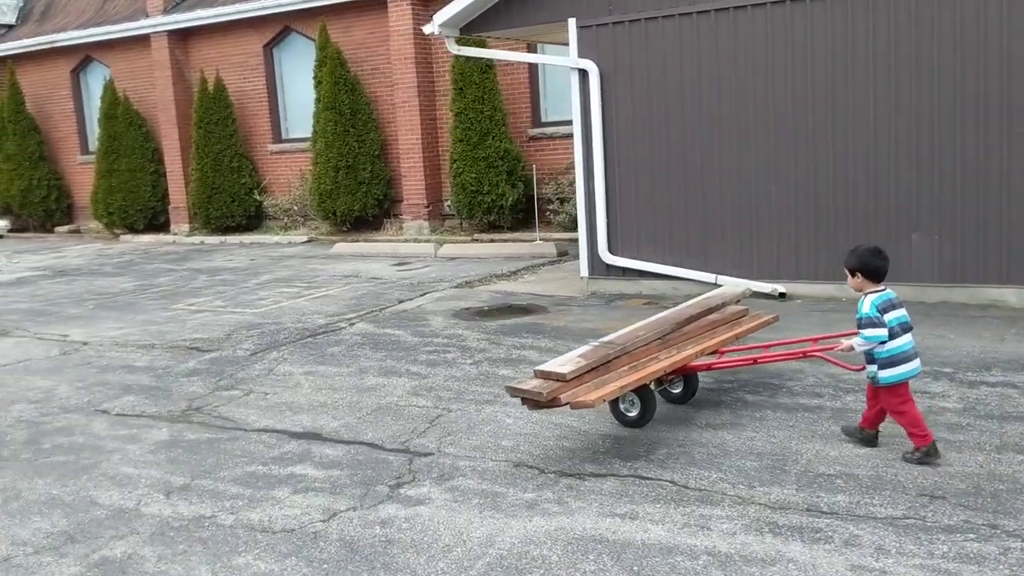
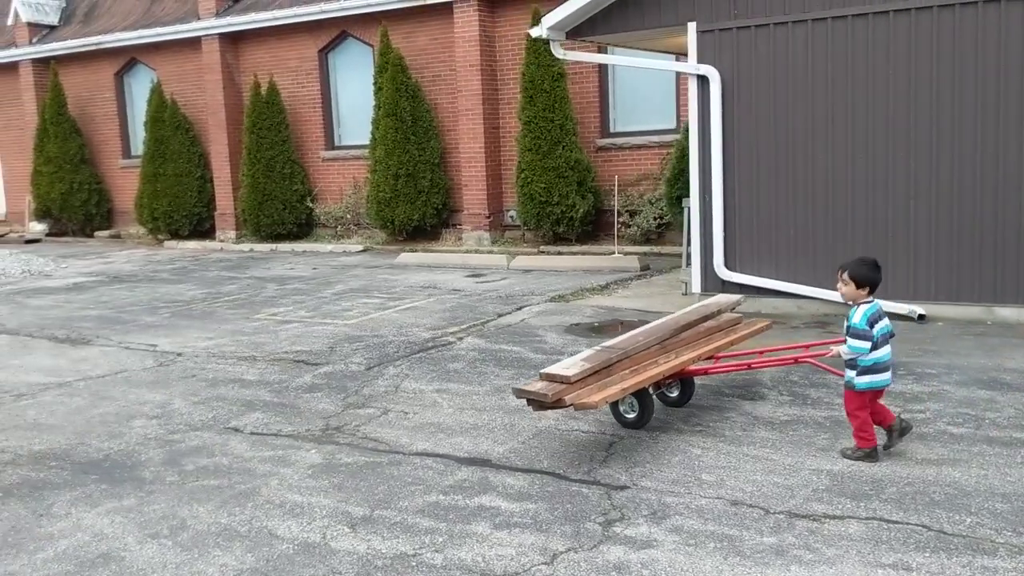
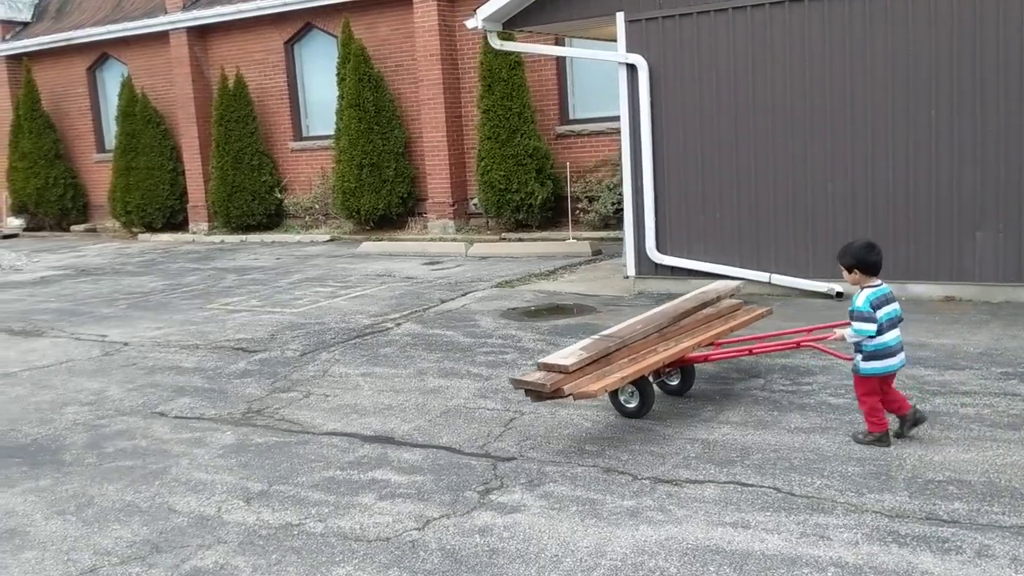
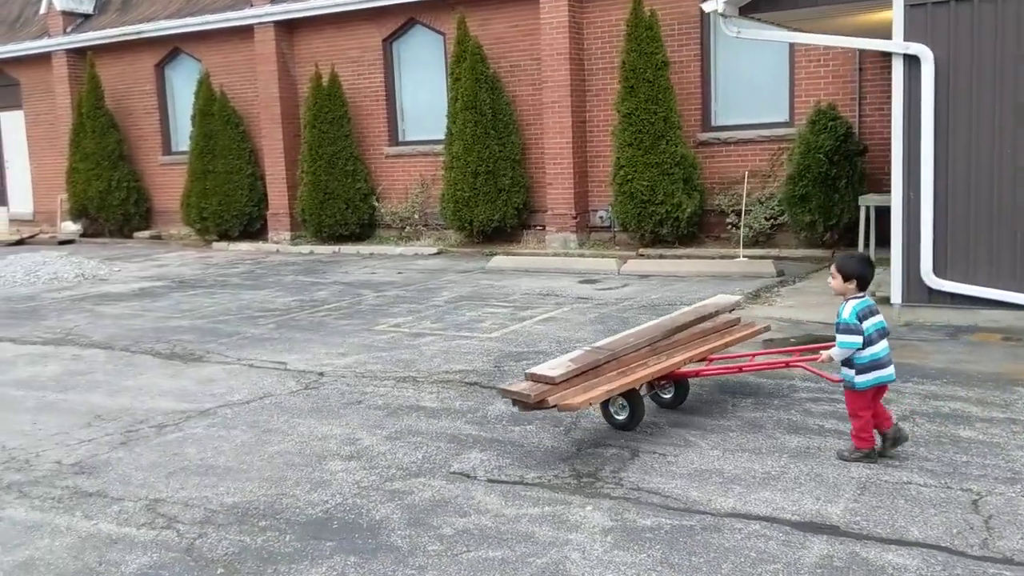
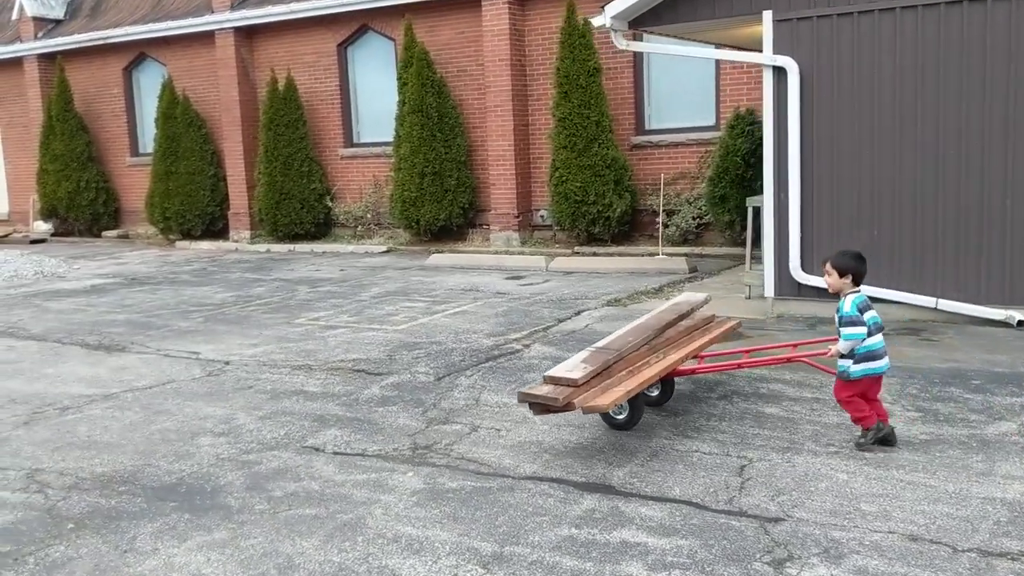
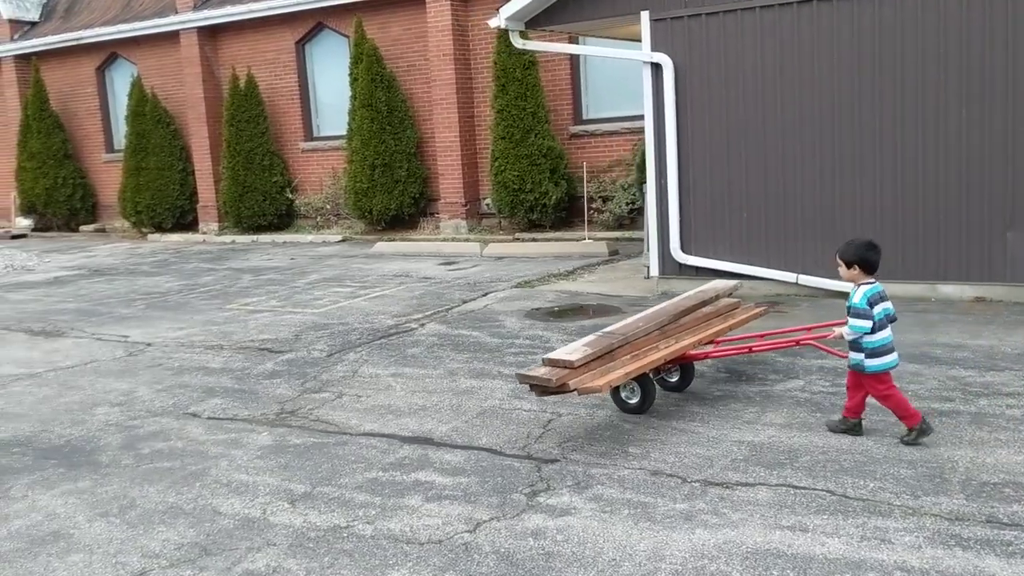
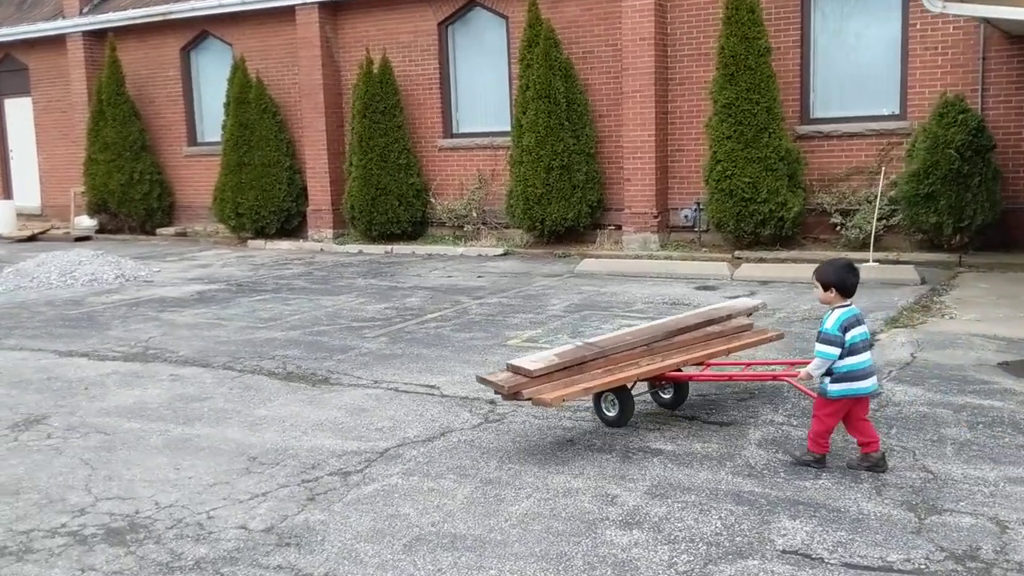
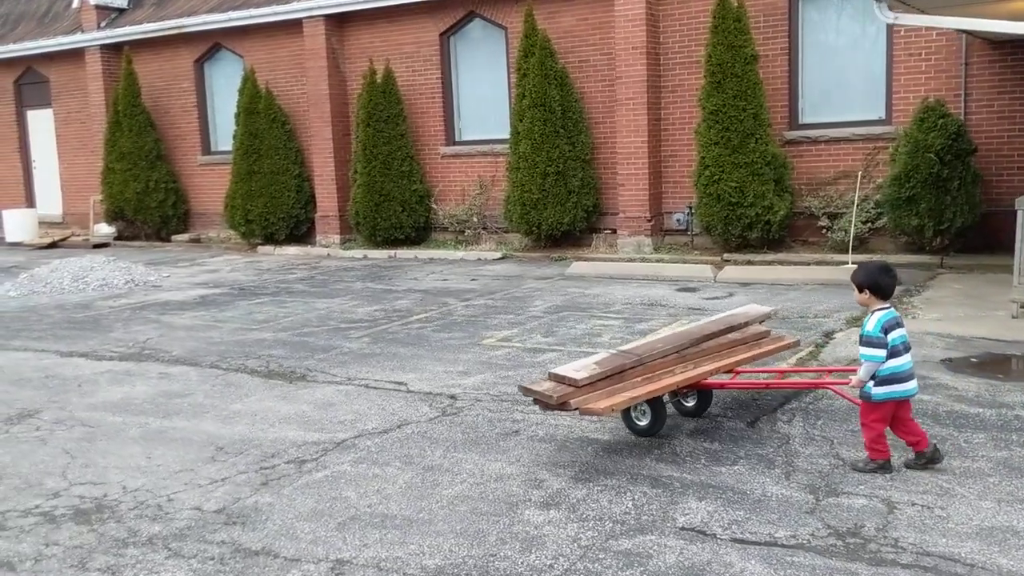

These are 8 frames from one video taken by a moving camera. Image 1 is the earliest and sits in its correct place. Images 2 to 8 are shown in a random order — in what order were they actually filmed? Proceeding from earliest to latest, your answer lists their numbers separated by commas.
3, 6, 2, 5, 4, 8, 7
